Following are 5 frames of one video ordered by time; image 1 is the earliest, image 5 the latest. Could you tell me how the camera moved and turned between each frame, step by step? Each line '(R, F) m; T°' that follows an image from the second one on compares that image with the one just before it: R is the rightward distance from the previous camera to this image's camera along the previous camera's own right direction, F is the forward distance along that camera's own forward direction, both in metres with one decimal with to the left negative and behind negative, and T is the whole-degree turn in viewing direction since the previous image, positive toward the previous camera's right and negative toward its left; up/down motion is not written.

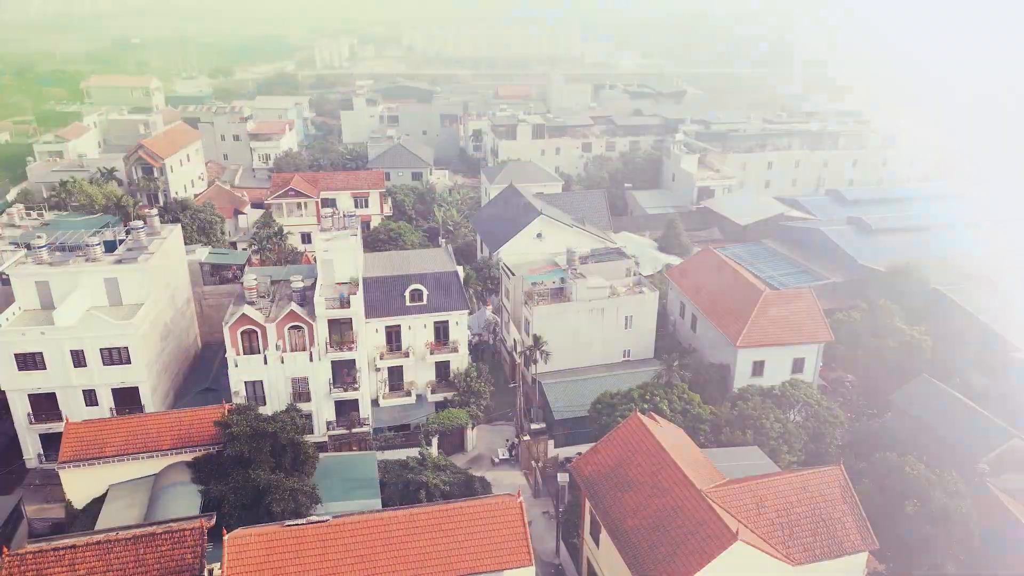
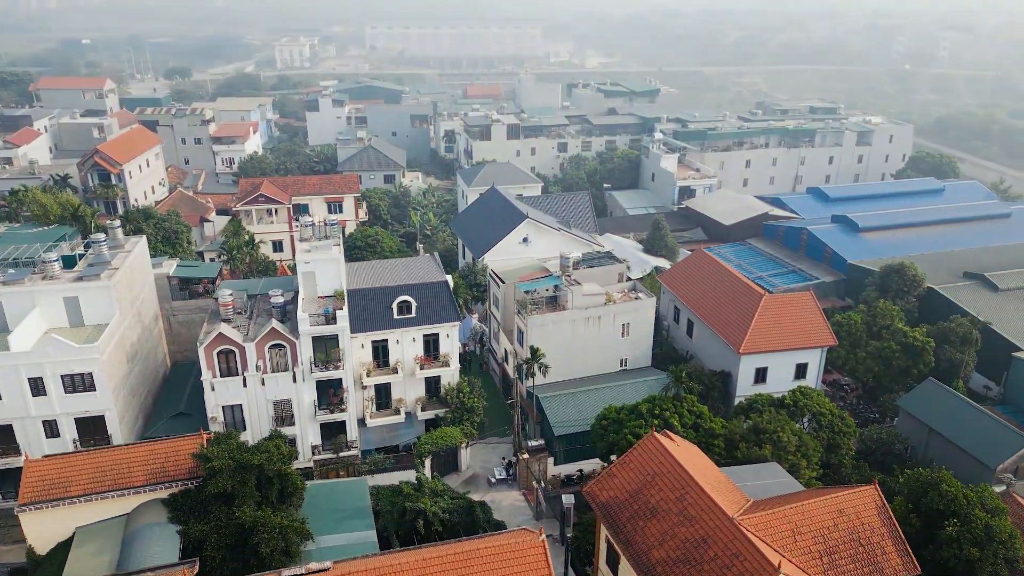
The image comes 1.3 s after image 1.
(-1.2, +1.7) m; +3°
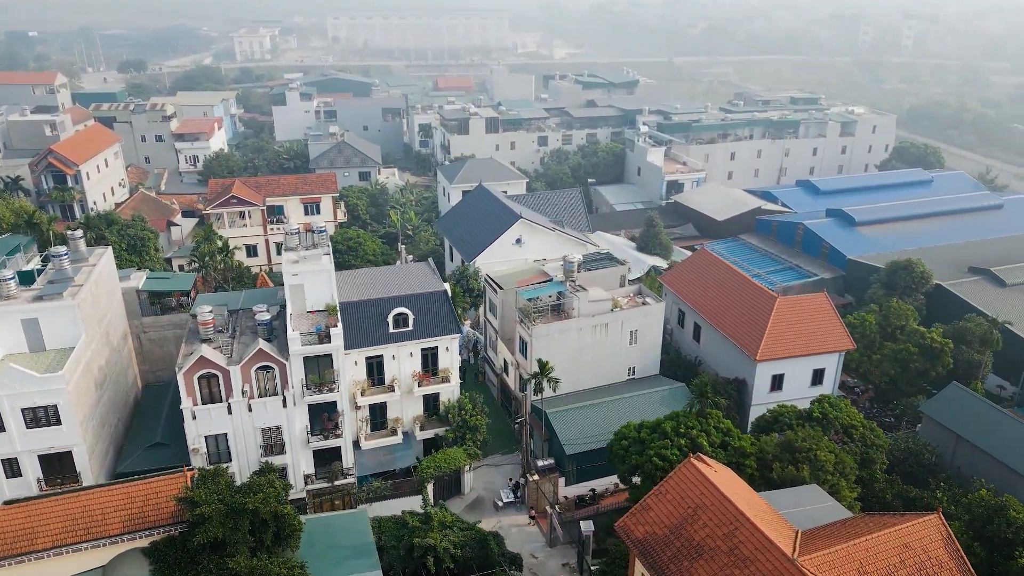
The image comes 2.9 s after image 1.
(-1.5, +2.1) m; +3°
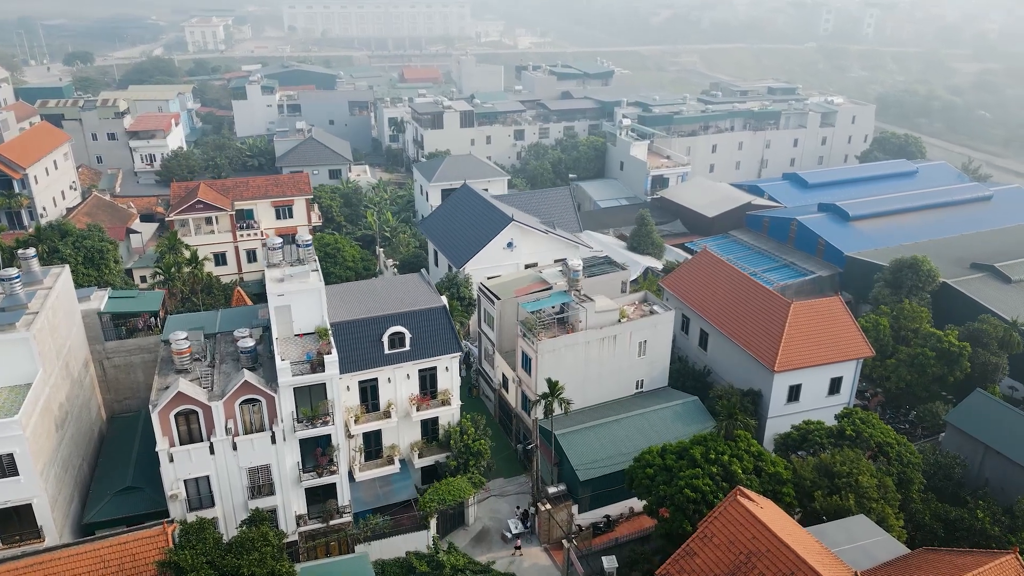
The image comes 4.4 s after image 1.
(-1.5, +2.2) m; +3°
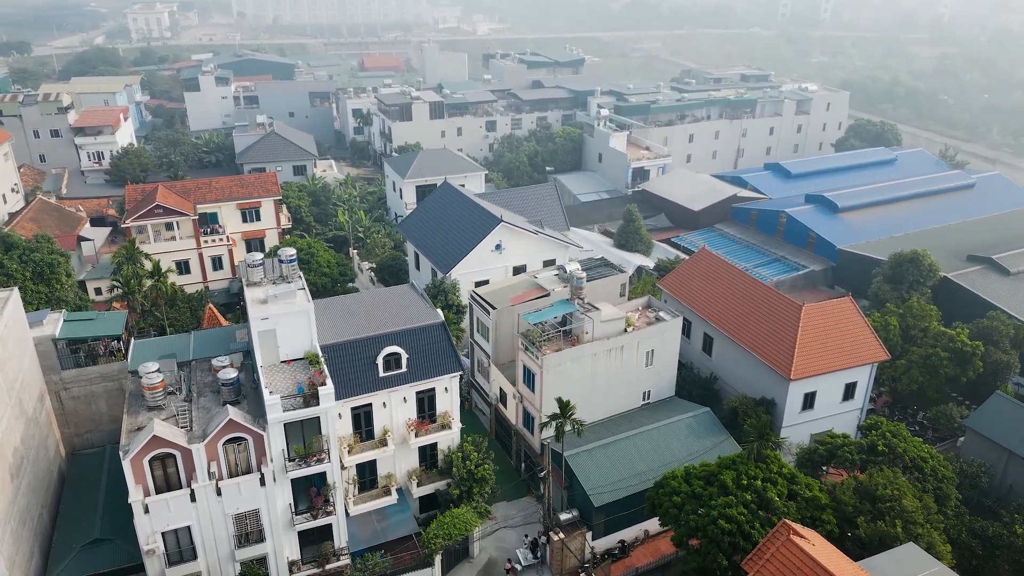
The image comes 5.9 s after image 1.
(-1.5, +2.1) m; +3°
